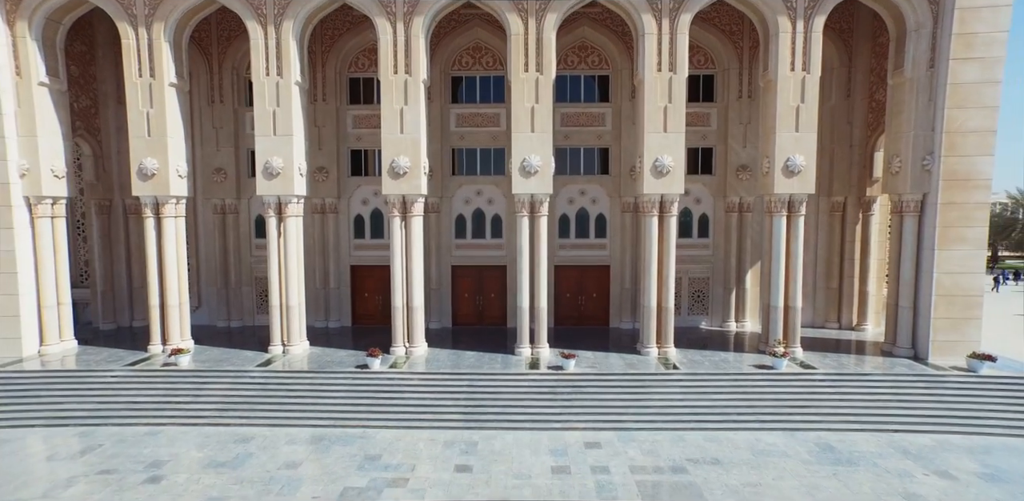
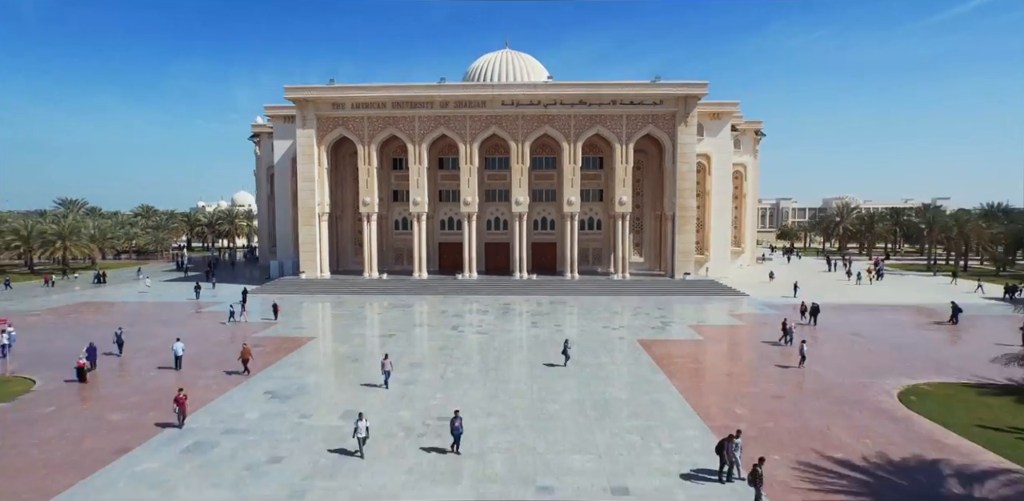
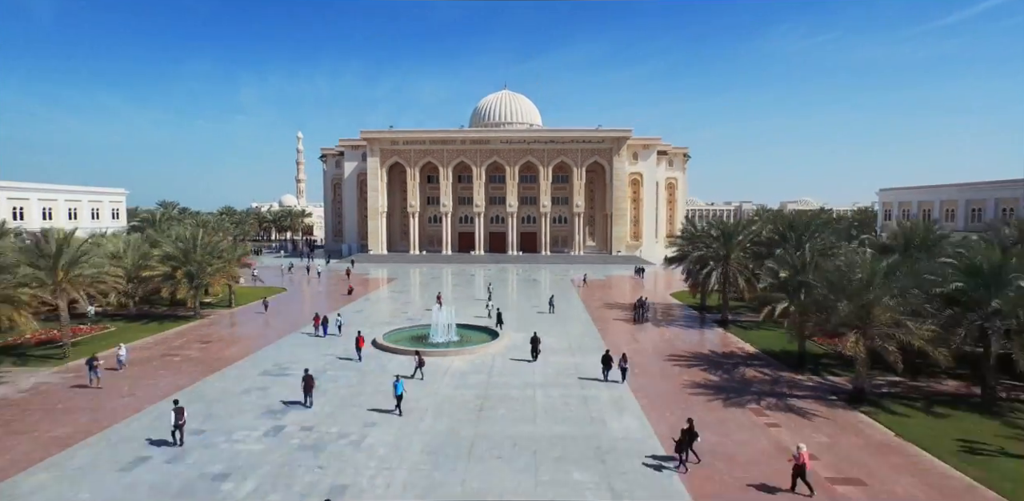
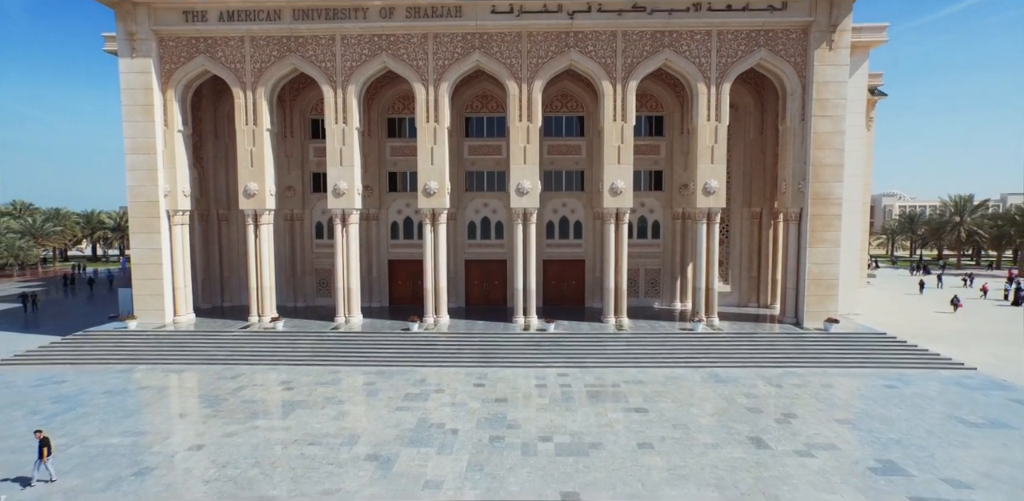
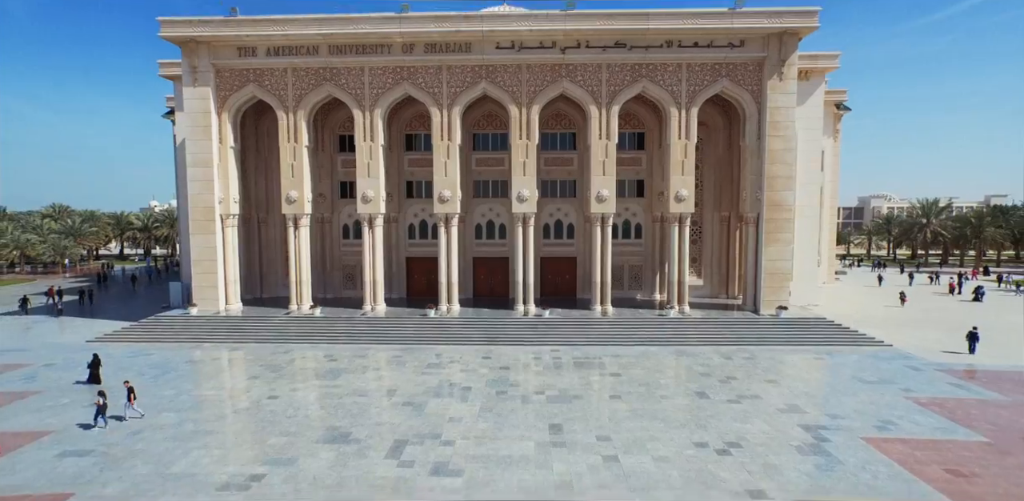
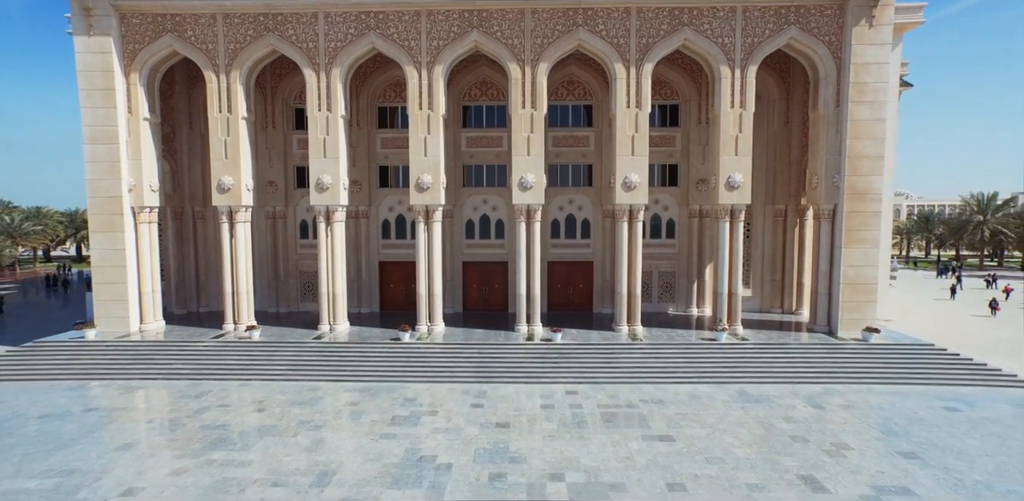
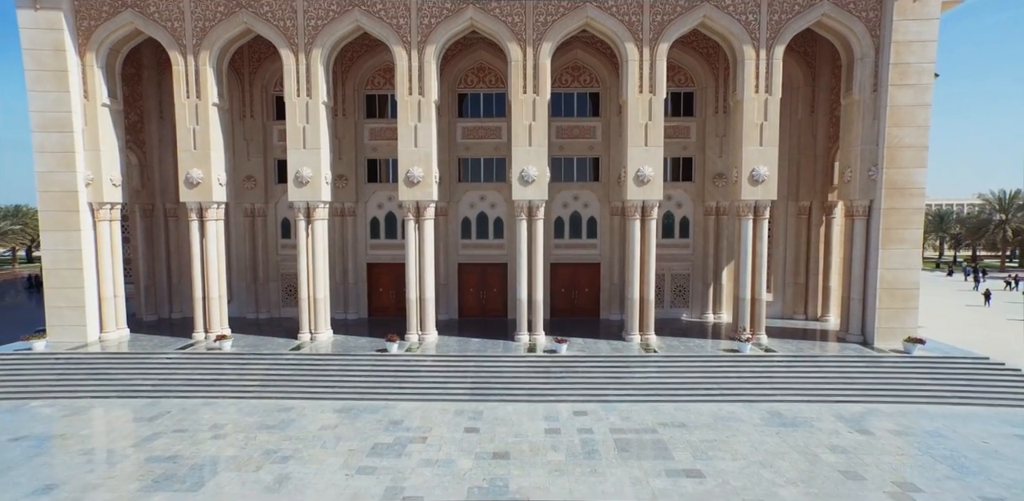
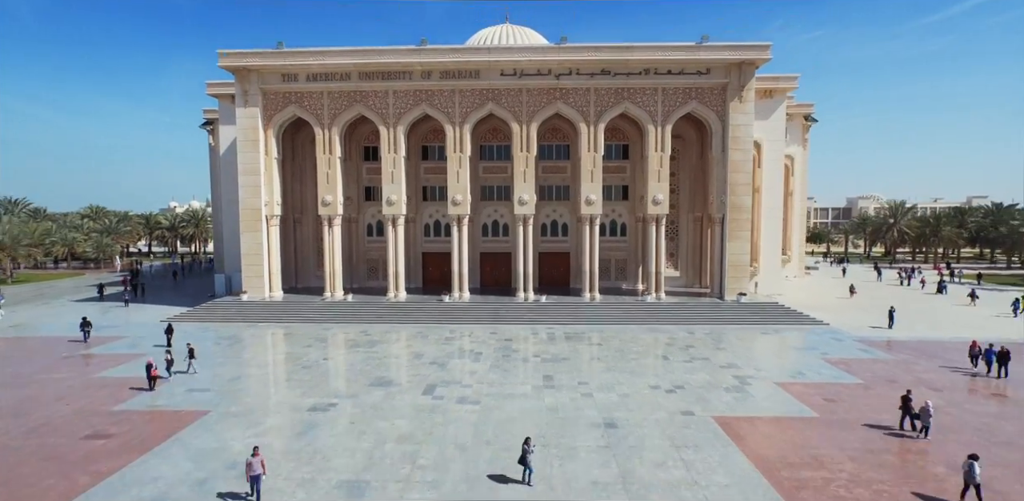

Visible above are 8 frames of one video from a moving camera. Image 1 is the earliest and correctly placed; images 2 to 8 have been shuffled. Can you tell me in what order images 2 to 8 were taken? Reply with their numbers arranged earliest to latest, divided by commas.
7, 6, 4, 5, 8, 2, 3
